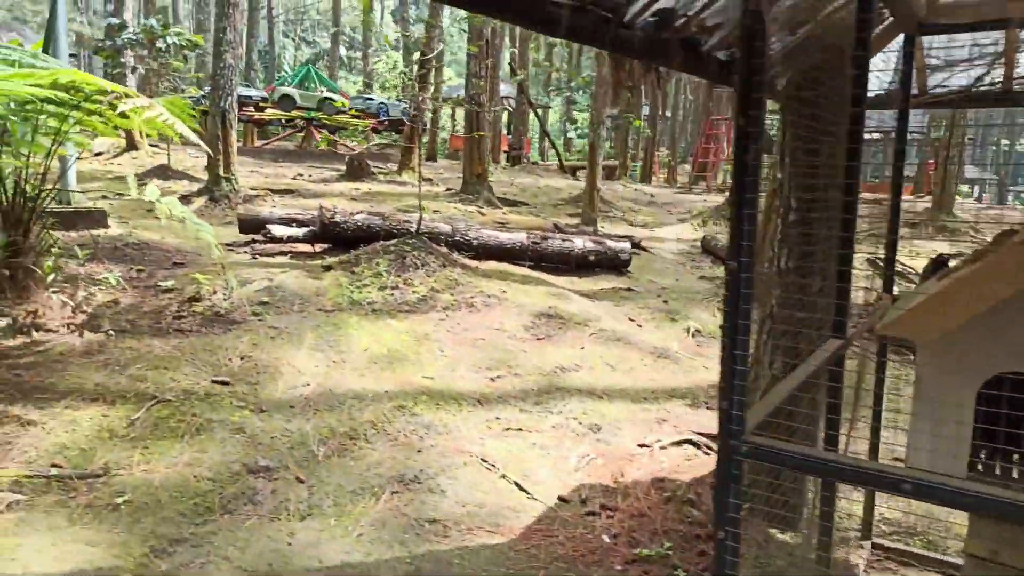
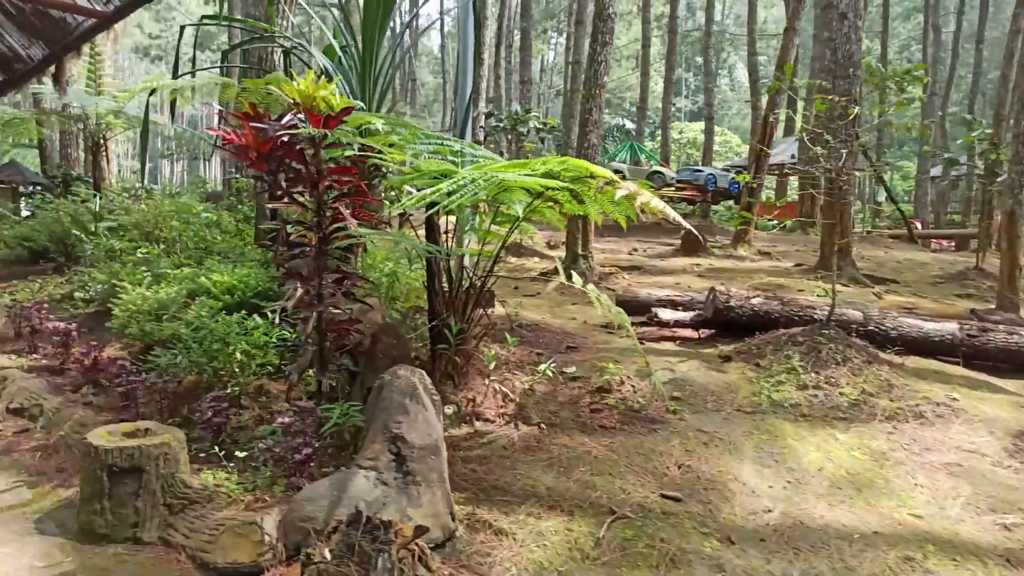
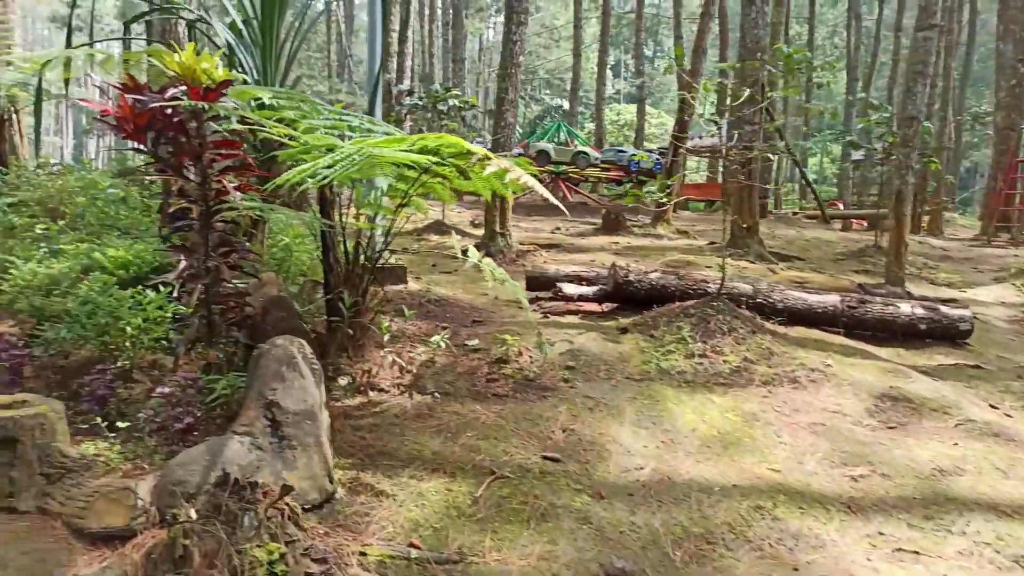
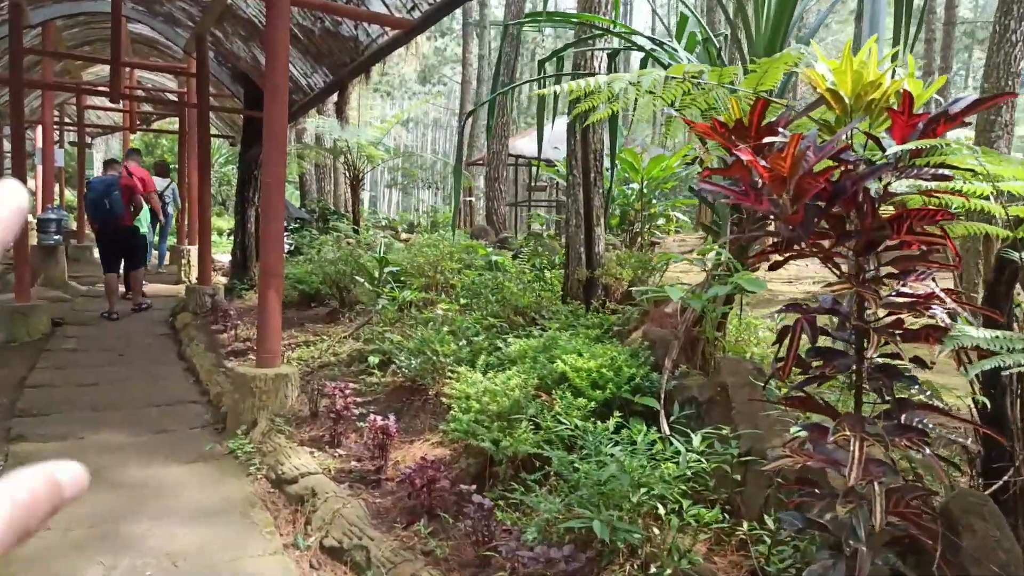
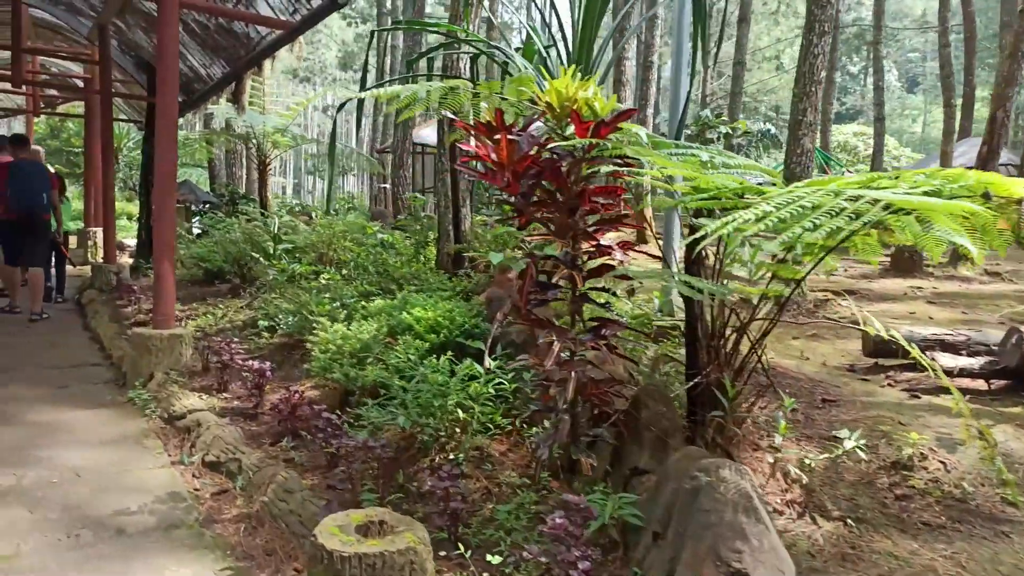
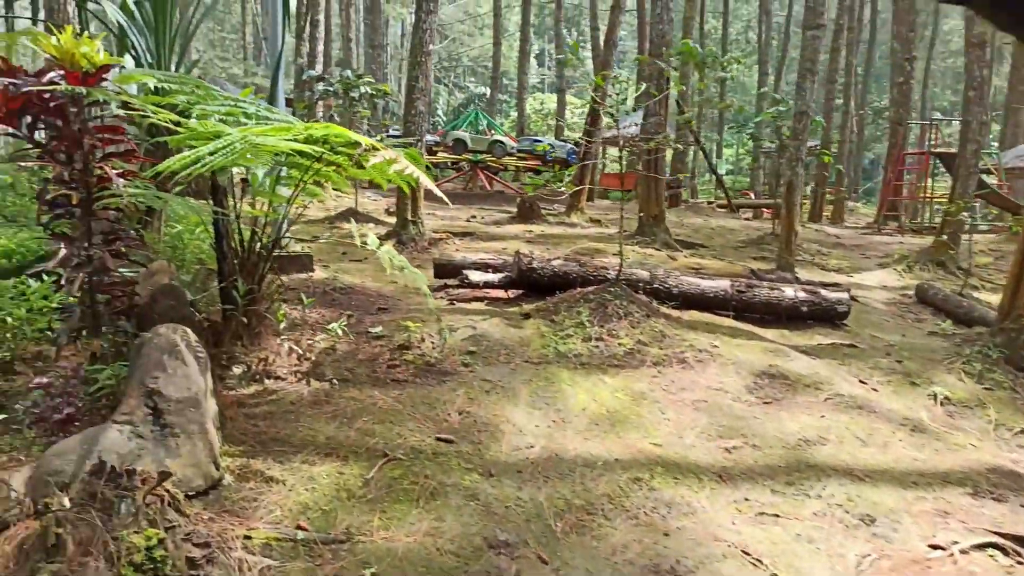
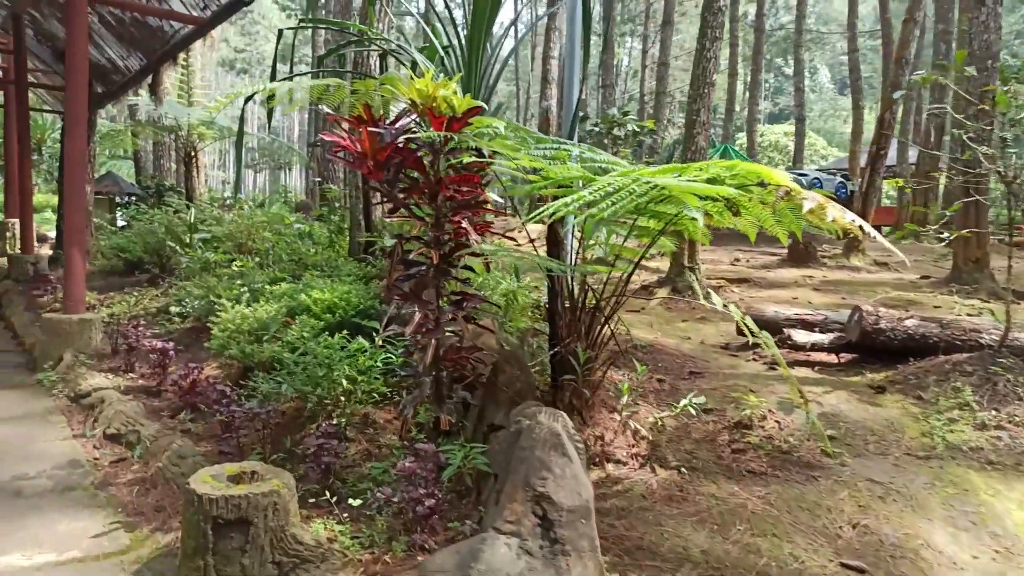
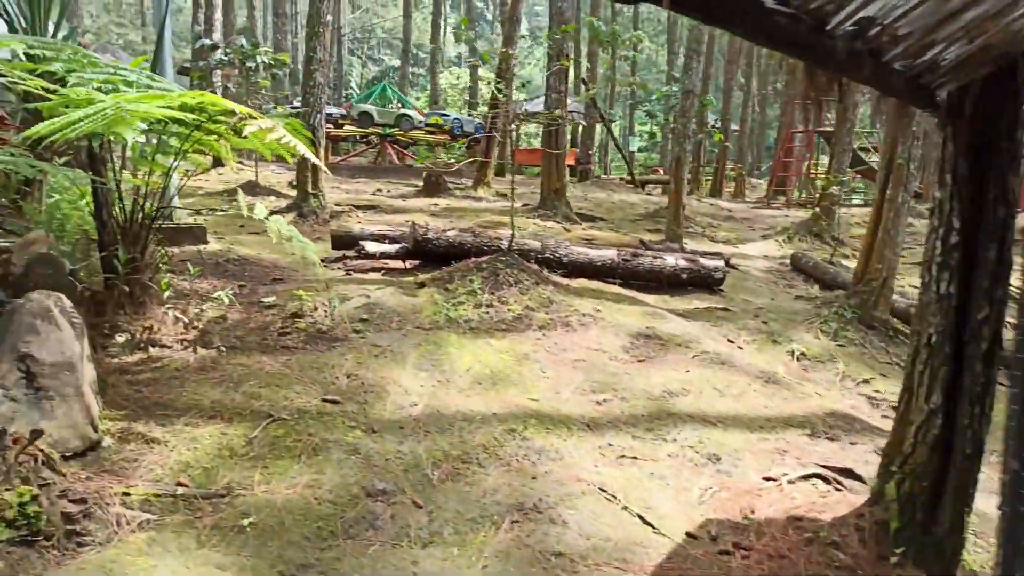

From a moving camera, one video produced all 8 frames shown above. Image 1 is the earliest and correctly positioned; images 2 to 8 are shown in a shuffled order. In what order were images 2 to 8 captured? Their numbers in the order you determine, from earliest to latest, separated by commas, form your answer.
8, 6, 3, 2, 7, 5, 4
